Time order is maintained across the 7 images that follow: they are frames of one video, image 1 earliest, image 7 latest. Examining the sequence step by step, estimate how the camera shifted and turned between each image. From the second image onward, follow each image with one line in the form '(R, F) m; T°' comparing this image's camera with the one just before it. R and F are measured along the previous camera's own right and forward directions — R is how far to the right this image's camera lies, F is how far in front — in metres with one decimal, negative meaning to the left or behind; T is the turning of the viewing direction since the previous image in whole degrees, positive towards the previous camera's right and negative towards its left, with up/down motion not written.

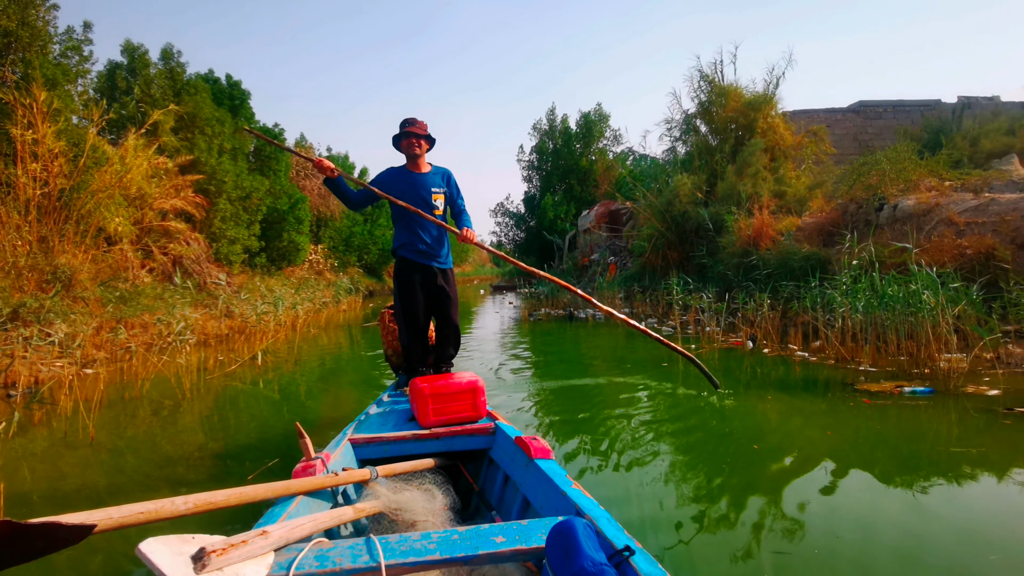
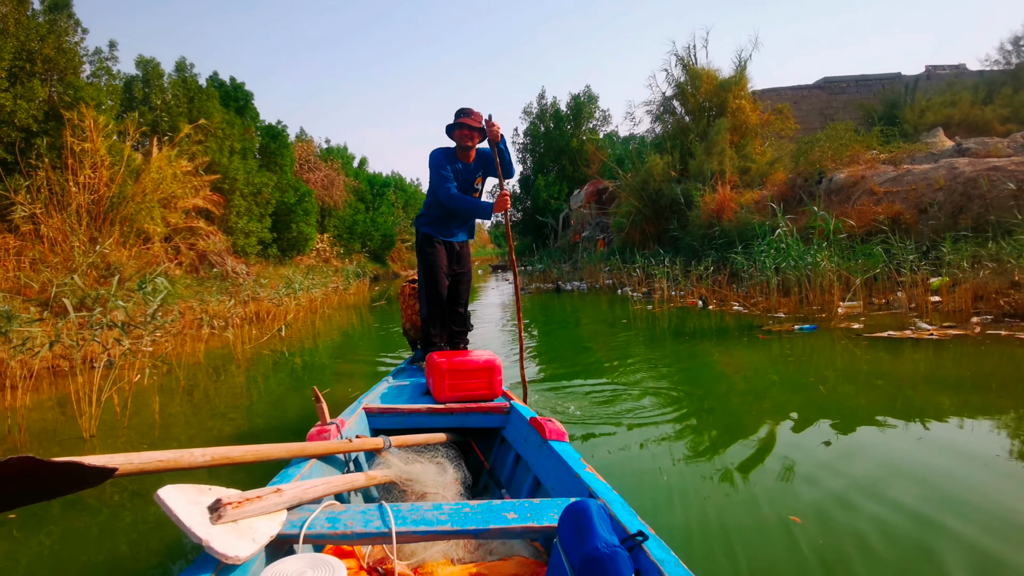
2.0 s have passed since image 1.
(+0.1, -0.6) m; 0°
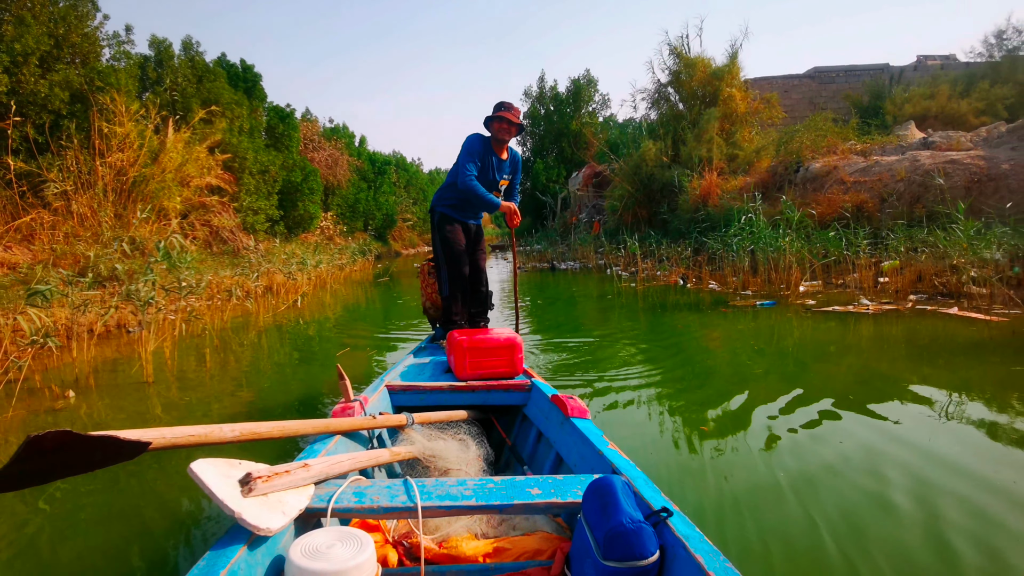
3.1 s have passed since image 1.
(0.0, -0.4) m; 0°
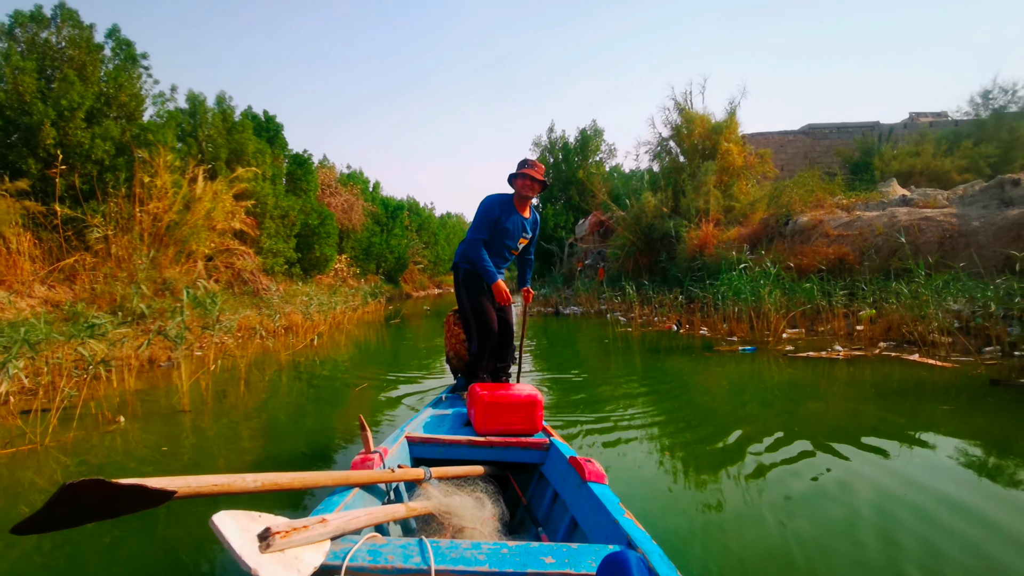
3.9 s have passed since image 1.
(0.0, -0.3) m; -1°
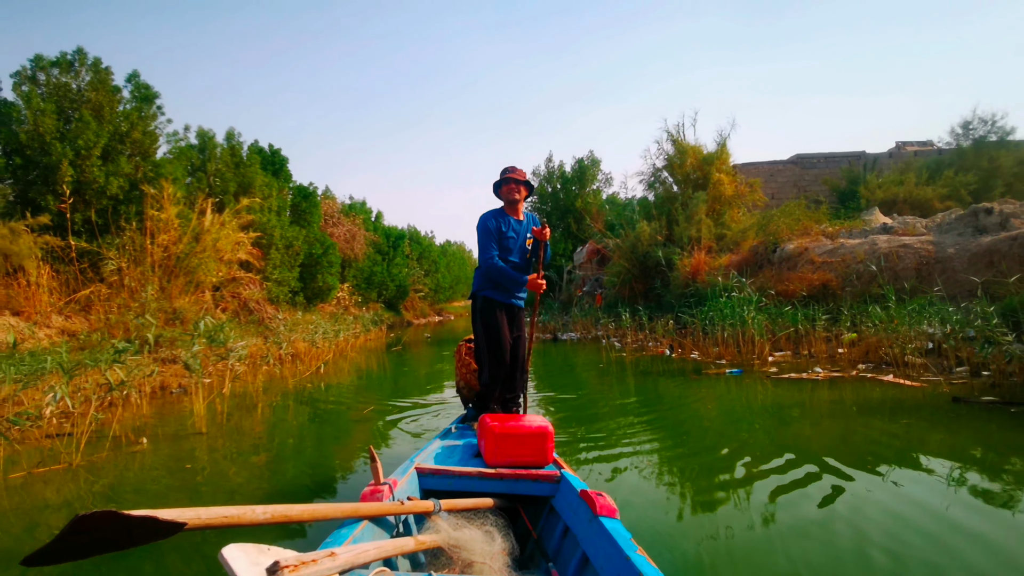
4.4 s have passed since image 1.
(0.0, -0.2) m; 0°
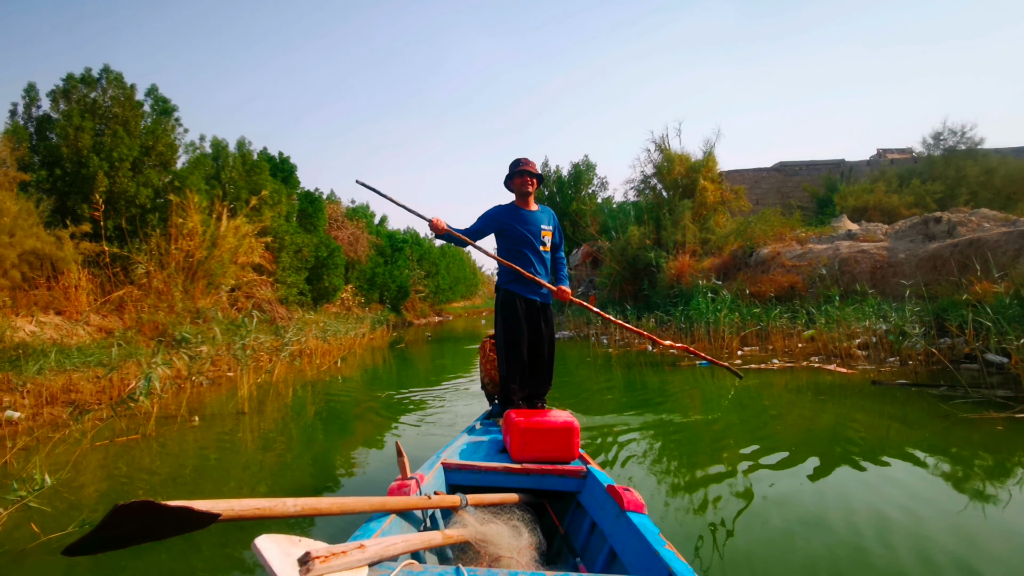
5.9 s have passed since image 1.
(0.0, -0.5) m; 0°
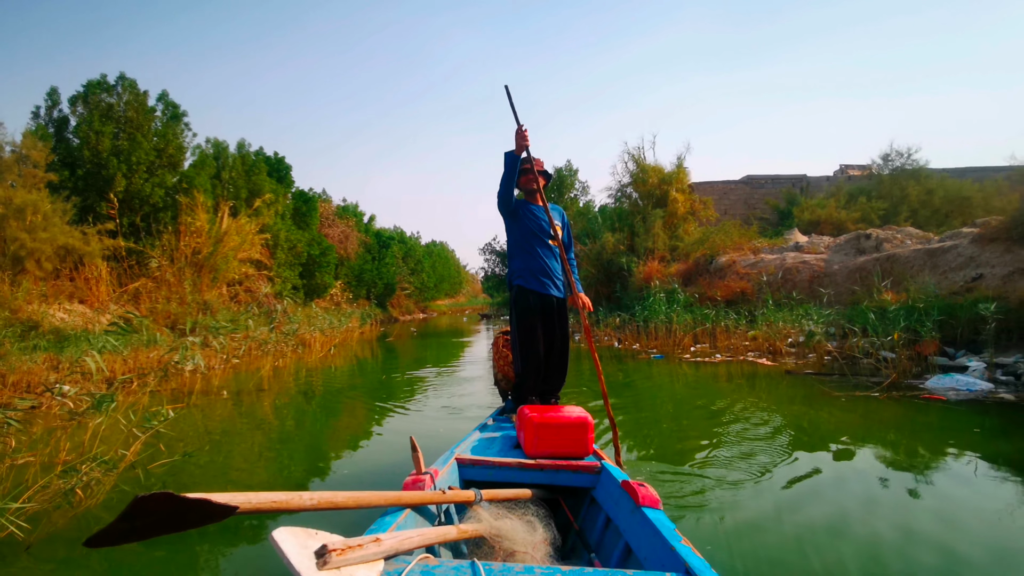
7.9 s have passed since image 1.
(0.0, -0.6) m; +2°
